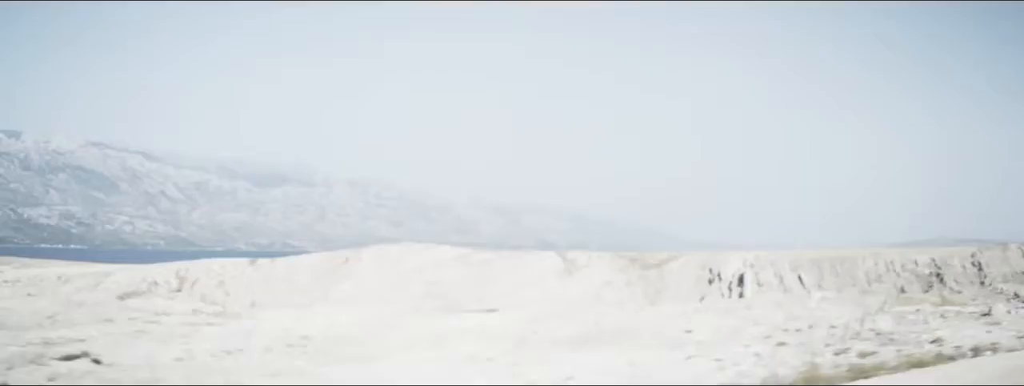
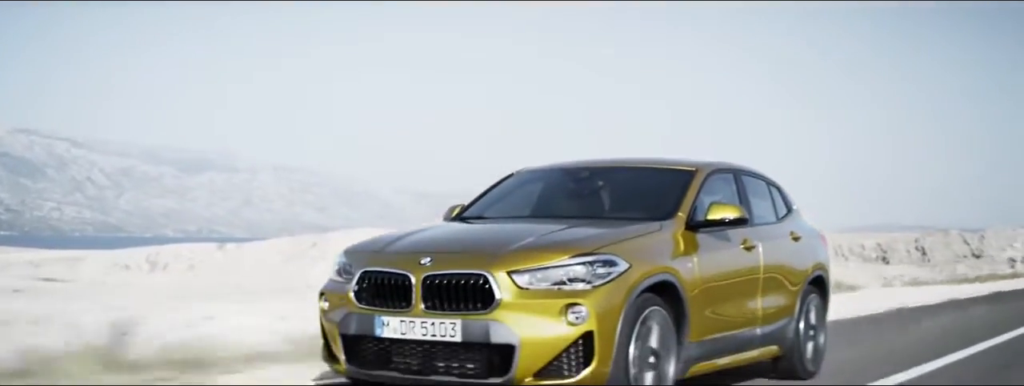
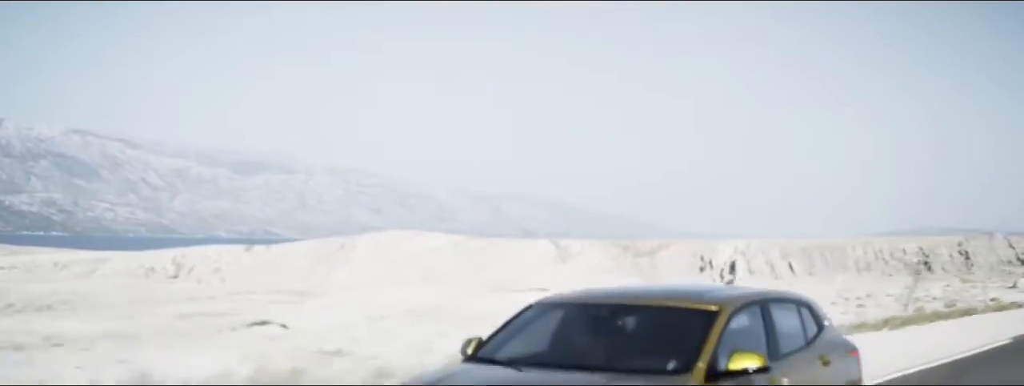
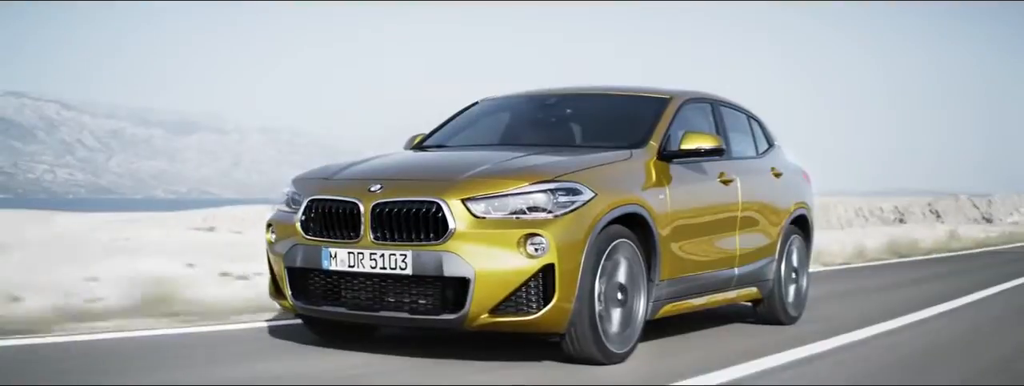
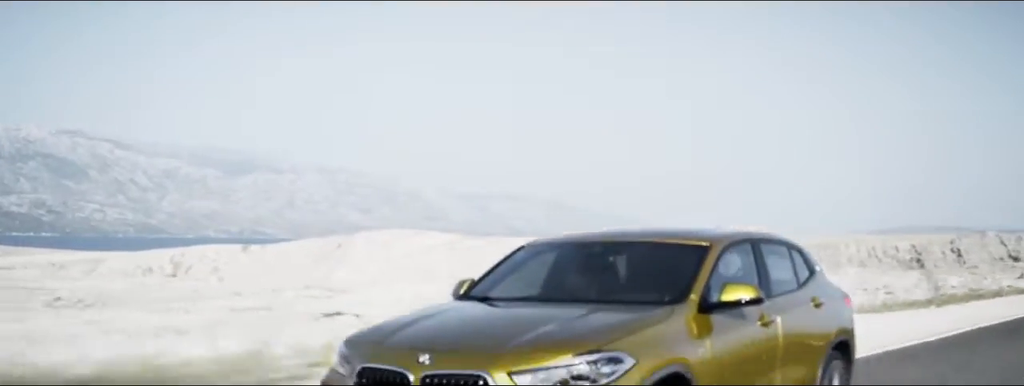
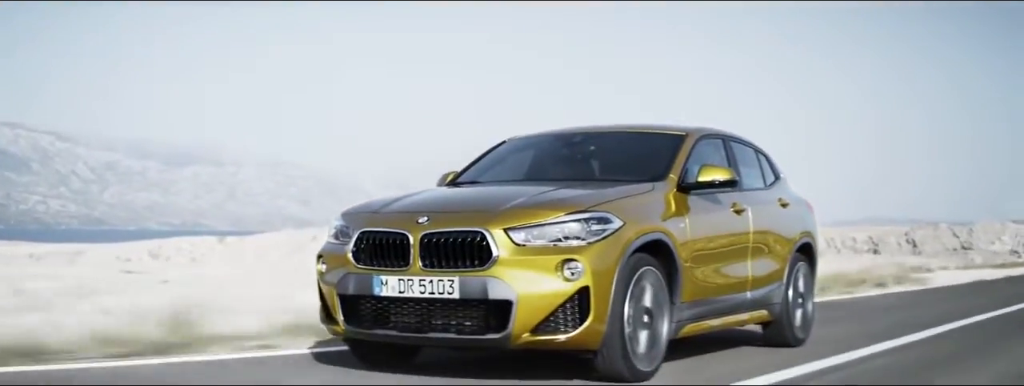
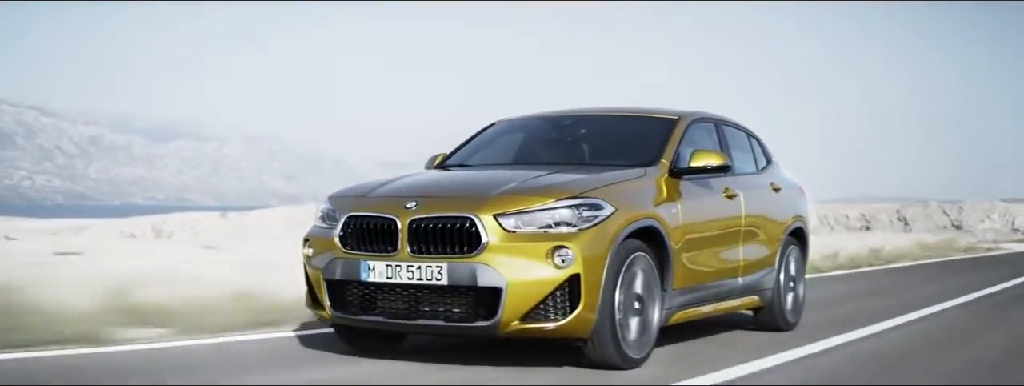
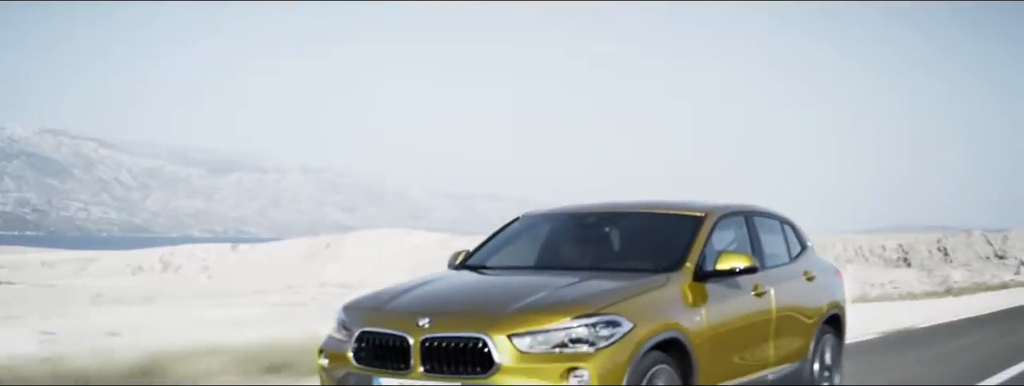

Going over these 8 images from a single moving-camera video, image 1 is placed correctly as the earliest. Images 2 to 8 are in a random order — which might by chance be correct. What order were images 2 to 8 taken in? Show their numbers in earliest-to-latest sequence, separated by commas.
3, 5, 8, 2, 6, 7, 4
